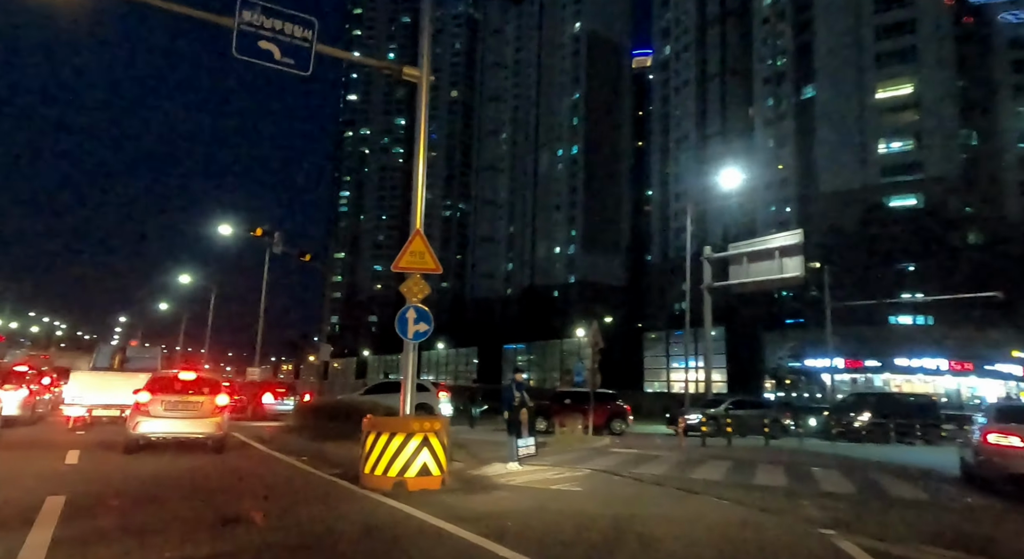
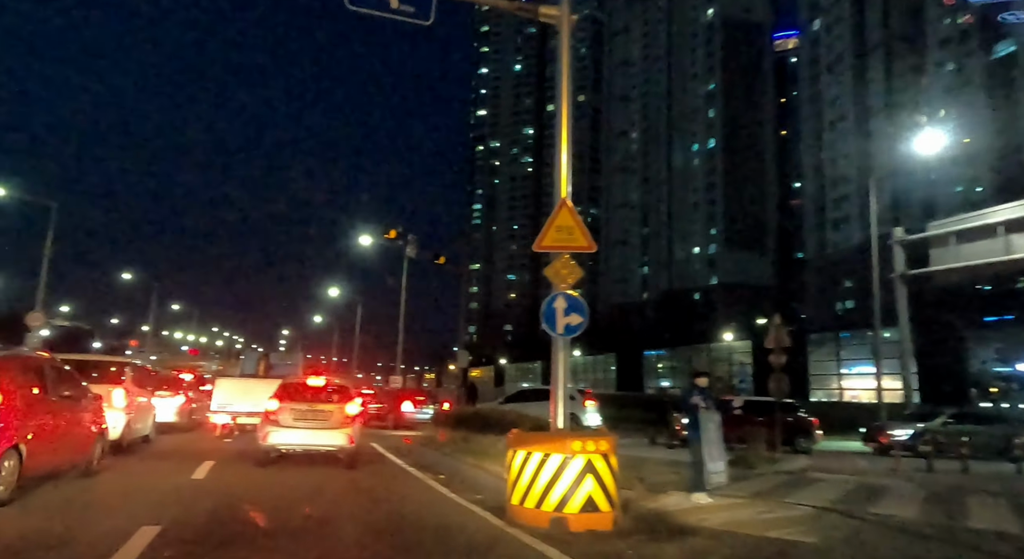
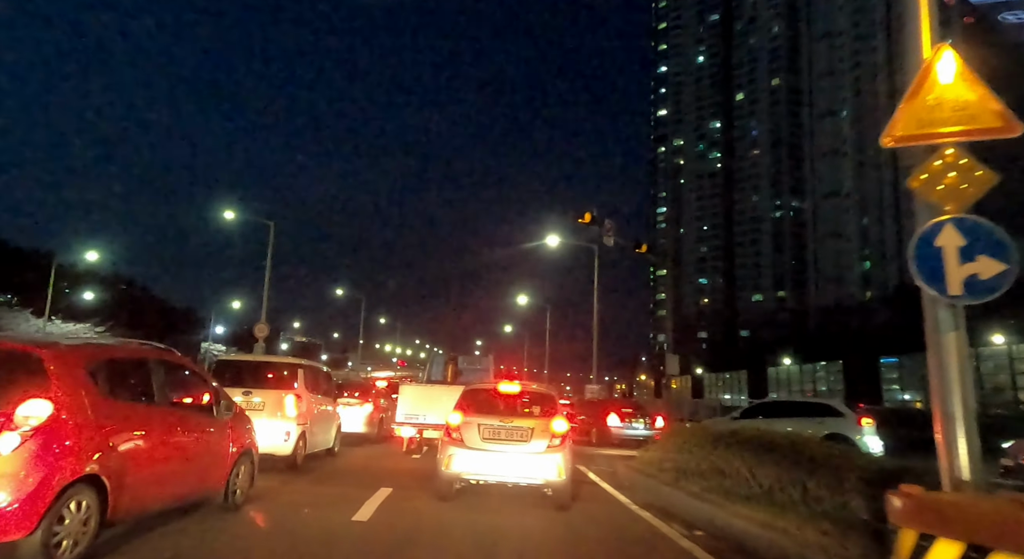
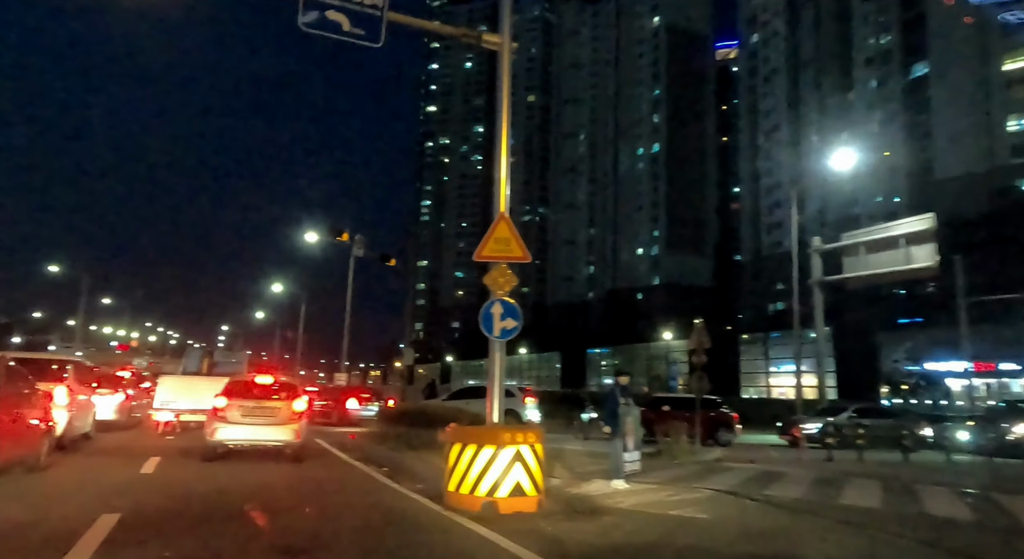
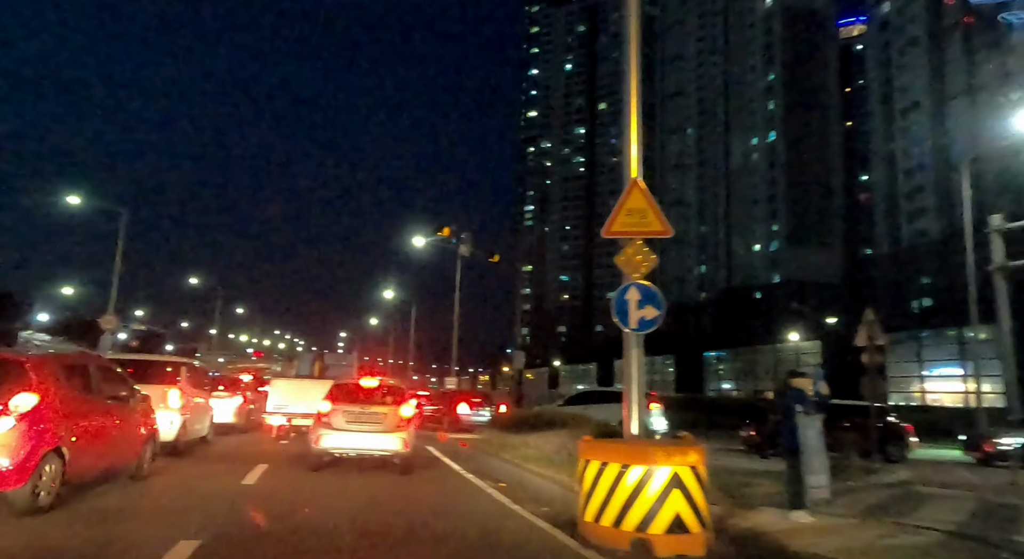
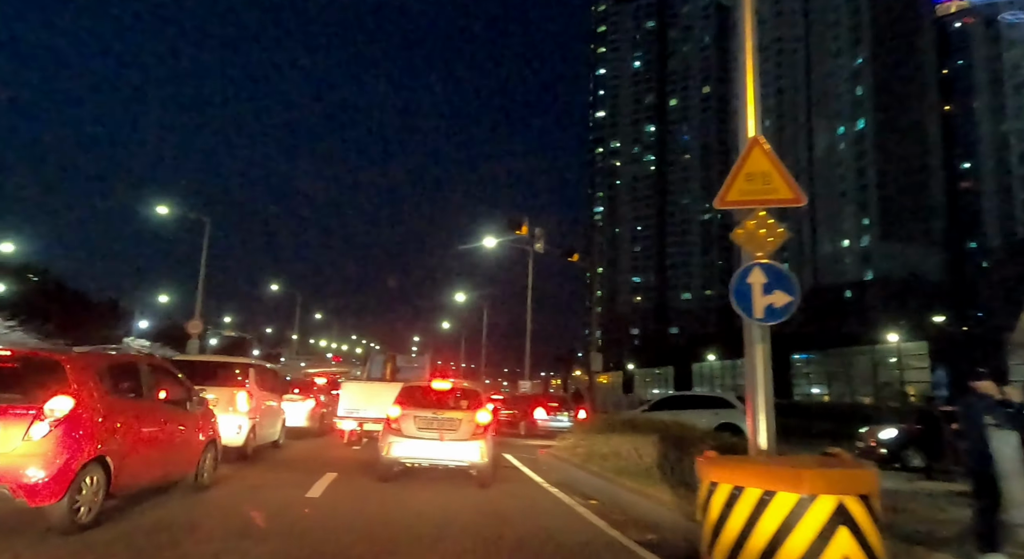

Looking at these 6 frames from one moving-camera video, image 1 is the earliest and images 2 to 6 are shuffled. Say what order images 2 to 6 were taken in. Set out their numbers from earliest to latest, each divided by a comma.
4, 2, 5, 6, 3
